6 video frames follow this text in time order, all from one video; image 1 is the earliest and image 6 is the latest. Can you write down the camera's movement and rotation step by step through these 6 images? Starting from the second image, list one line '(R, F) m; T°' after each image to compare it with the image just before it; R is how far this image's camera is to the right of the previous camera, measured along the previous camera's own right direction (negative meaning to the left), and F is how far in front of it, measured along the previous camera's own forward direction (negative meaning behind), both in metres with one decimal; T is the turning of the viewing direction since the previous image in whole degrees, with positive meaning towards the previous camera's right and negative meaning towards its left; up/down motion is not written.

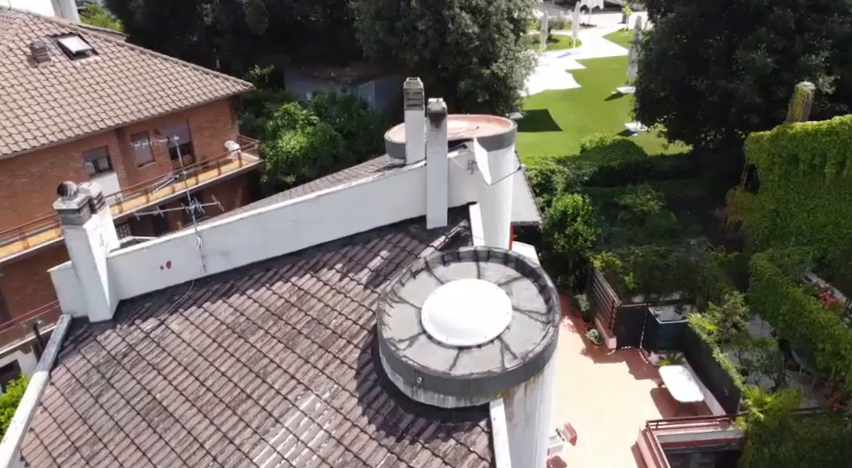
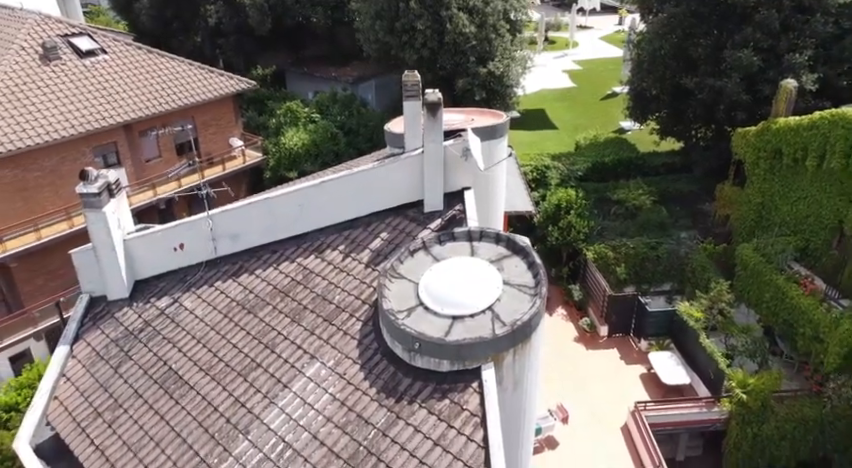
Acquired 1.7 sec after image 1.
(0.0, -0.8) m; 0°
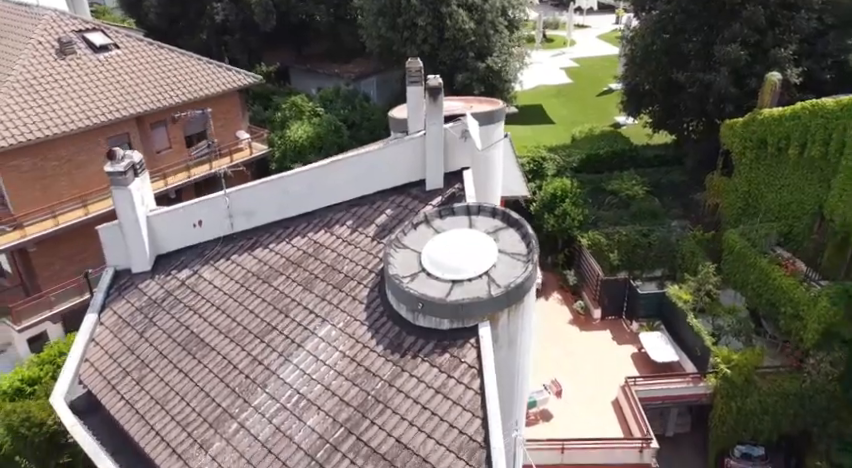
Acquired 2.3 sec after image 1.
(0.0, -1.0) m; 0°
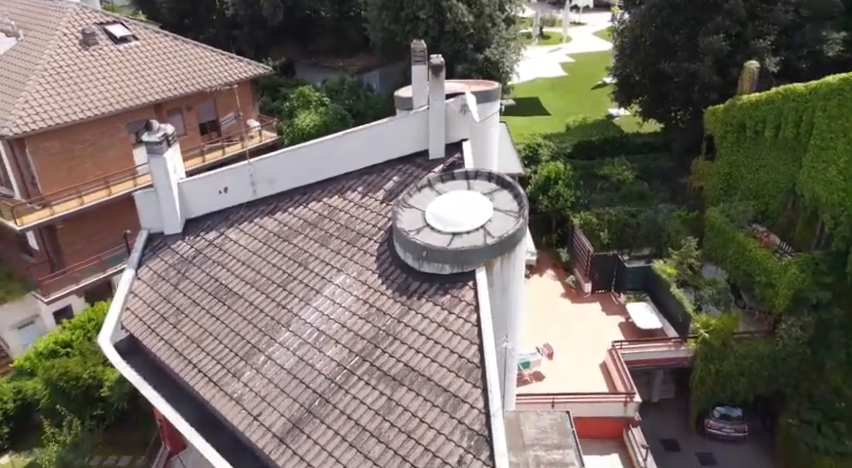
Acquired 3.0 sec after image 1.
(-0.1, -1.6) m; 0°
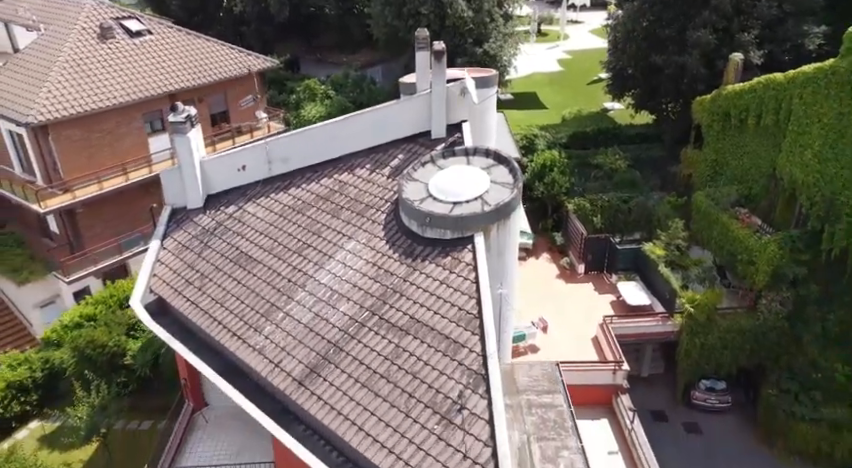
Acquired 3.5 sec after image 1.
(-0.1, -1.4) m; 0°
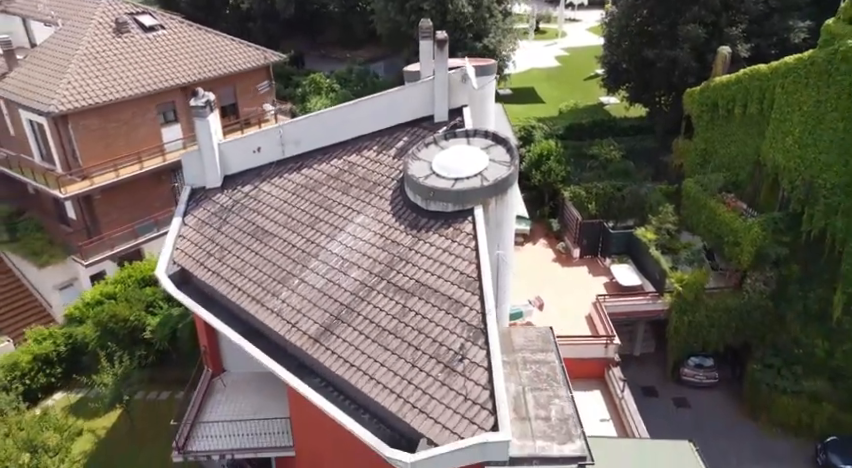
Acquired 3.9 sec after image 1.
(-0.1, -1.2) m; 0°
